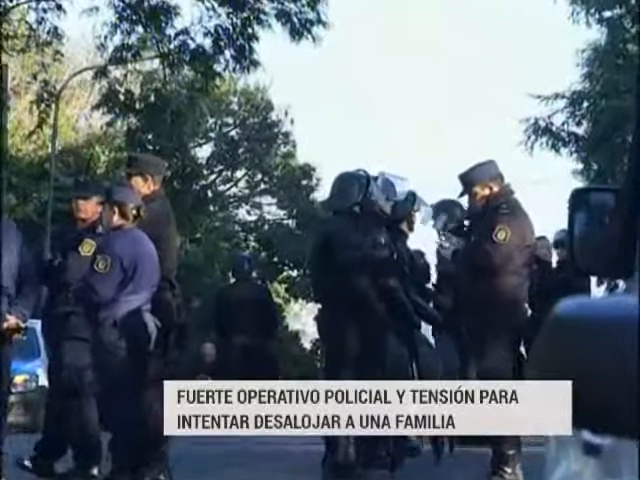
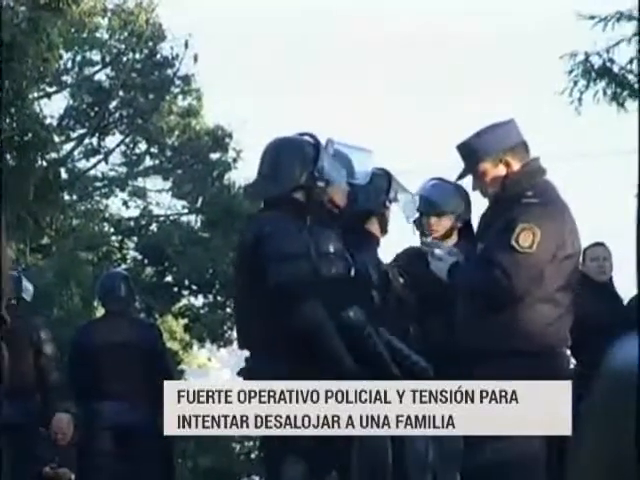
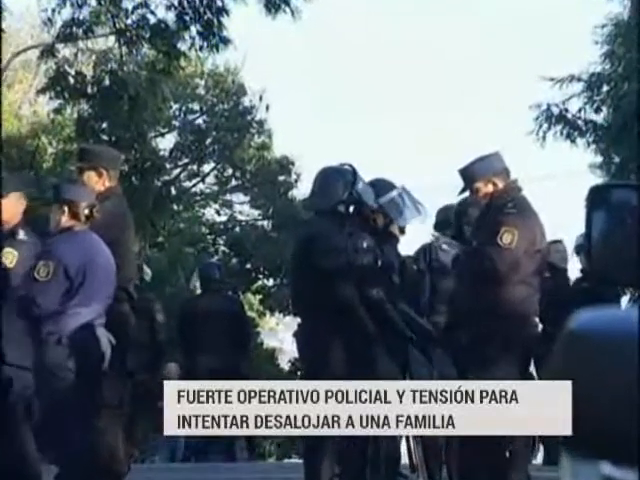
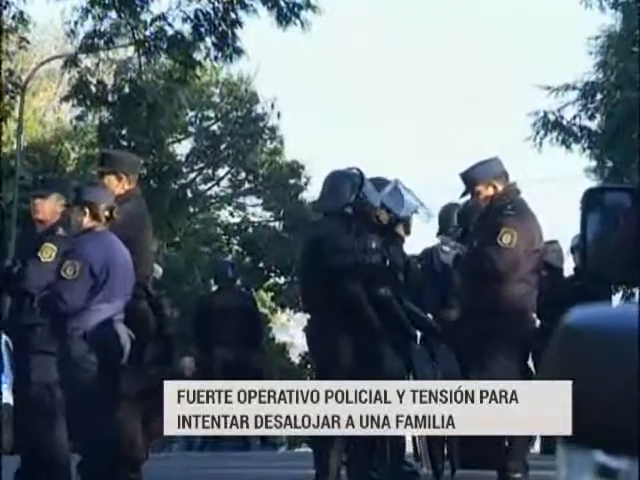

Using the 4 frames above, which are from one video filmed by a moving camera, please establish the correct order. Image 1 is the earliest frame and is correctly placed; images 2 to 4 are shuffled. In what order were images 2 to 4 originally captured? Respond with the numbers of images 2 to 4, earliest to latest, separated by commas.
4, 3, 2
